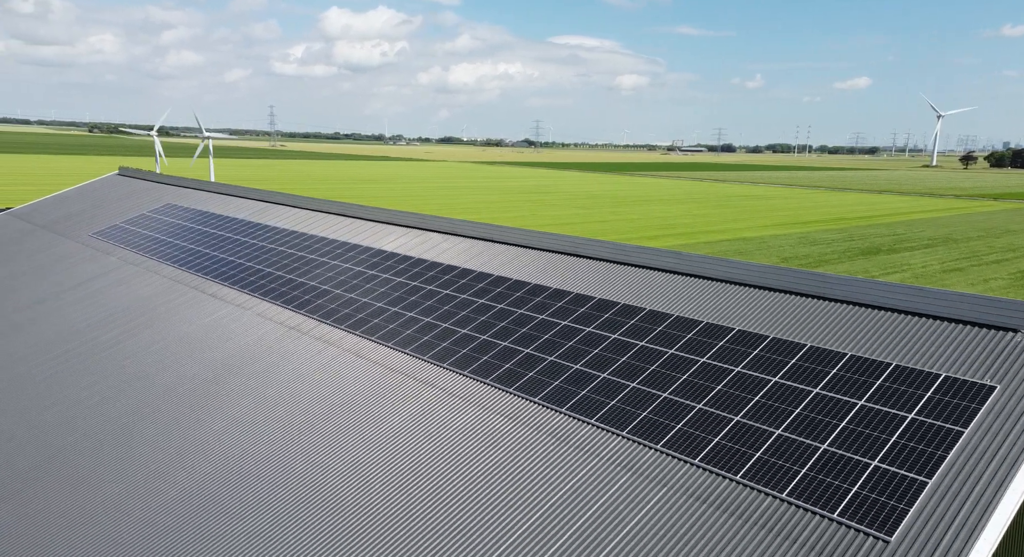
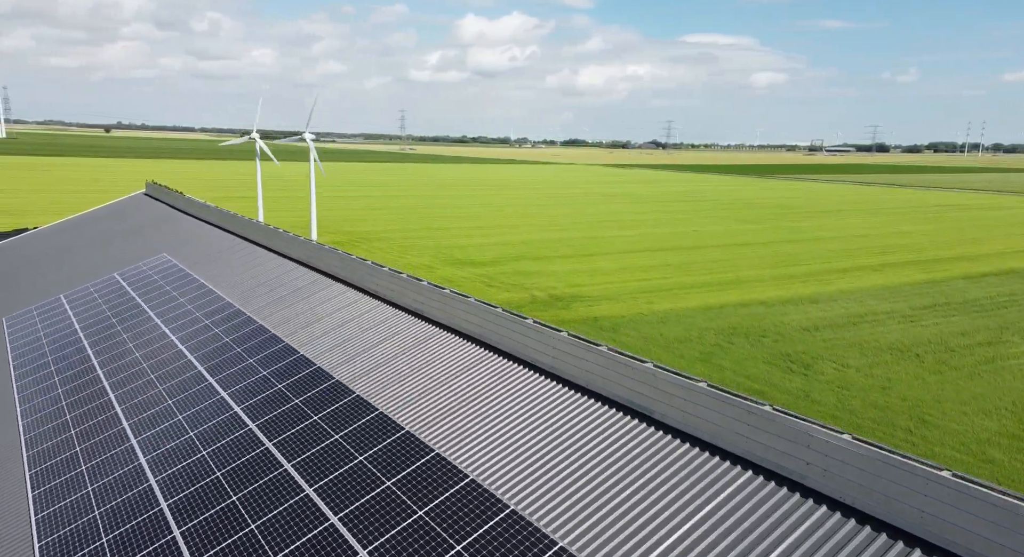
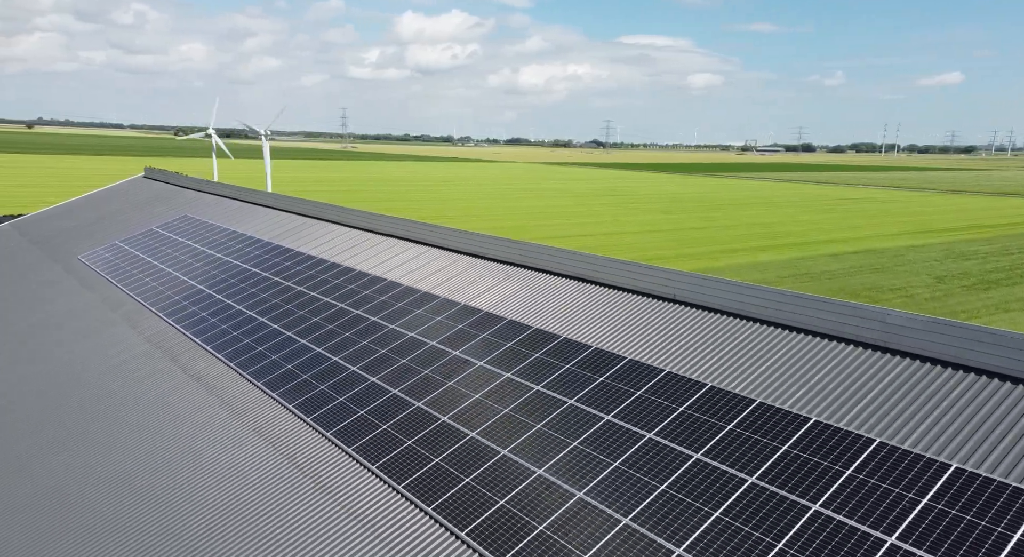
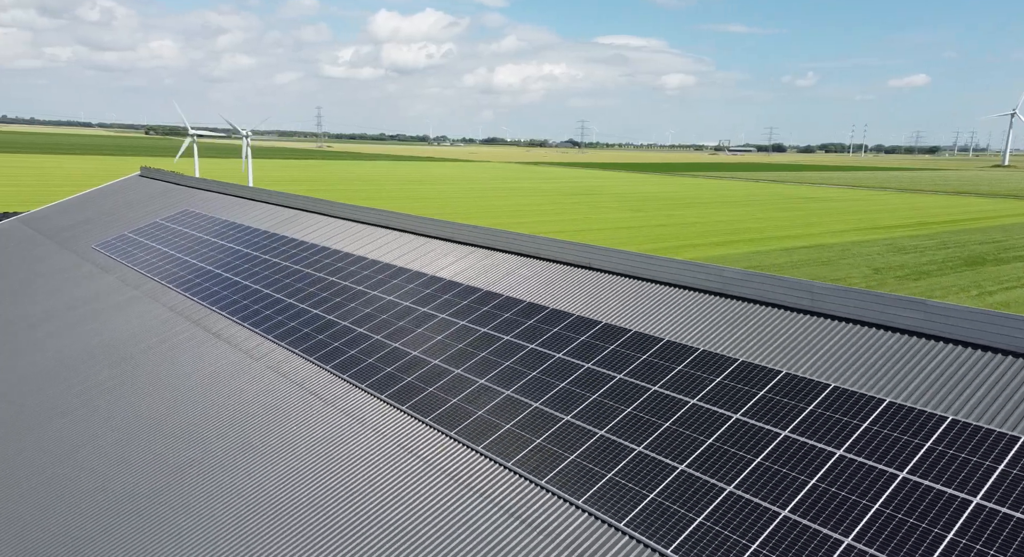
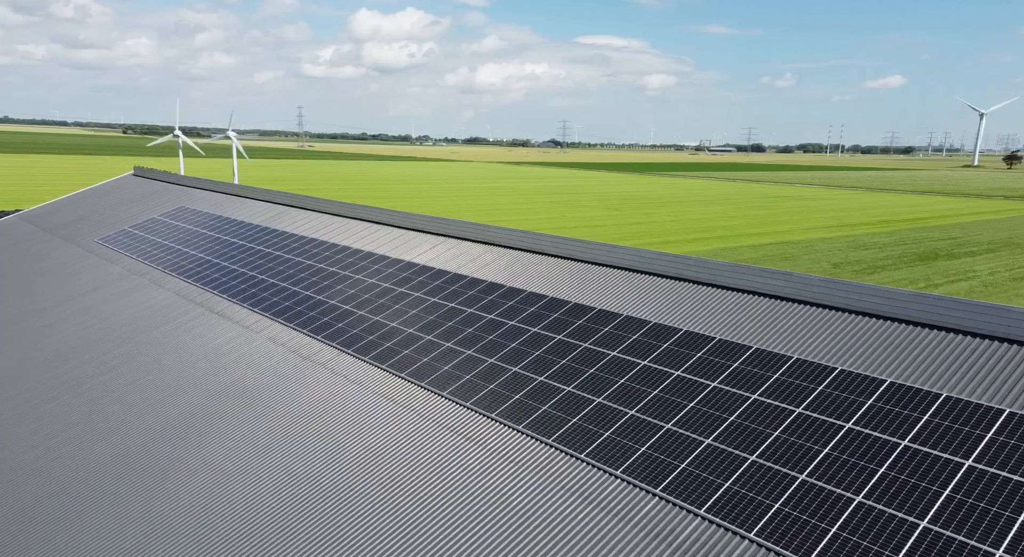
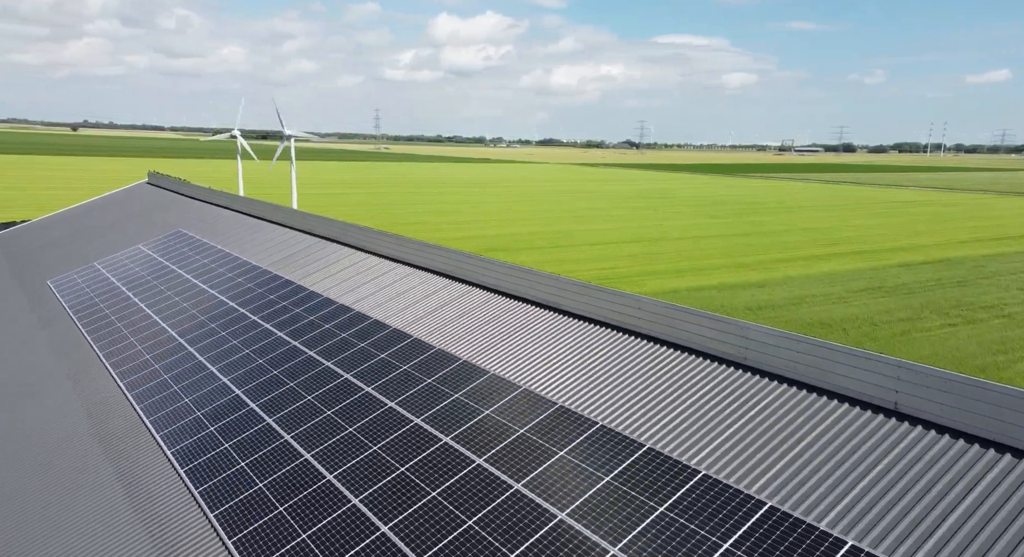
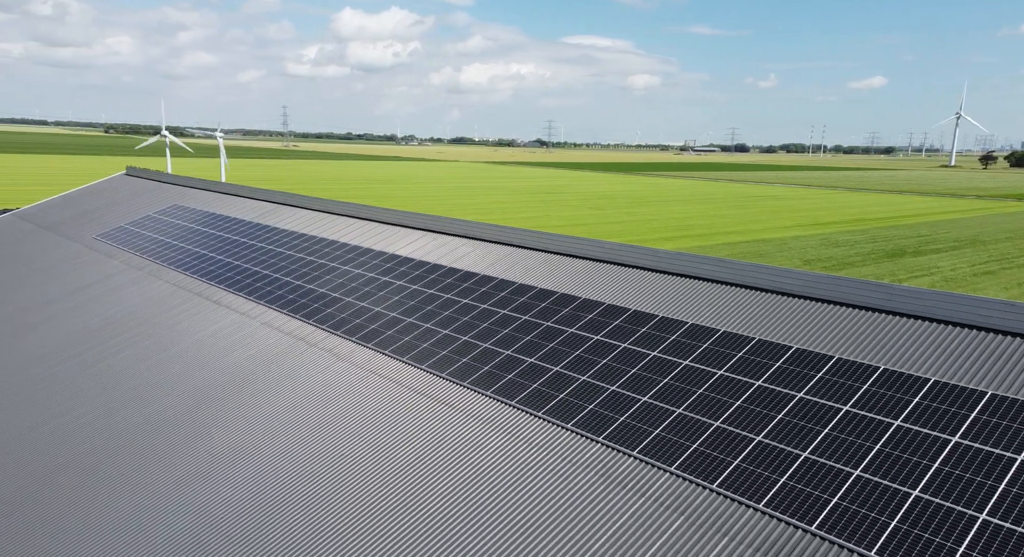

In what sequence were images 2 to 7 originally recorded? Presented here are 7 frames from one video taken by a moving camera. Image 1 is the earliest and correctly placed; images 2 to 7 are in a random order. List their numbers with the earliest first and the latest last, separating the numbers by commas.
7, 5, 4, 3, 6, 2
